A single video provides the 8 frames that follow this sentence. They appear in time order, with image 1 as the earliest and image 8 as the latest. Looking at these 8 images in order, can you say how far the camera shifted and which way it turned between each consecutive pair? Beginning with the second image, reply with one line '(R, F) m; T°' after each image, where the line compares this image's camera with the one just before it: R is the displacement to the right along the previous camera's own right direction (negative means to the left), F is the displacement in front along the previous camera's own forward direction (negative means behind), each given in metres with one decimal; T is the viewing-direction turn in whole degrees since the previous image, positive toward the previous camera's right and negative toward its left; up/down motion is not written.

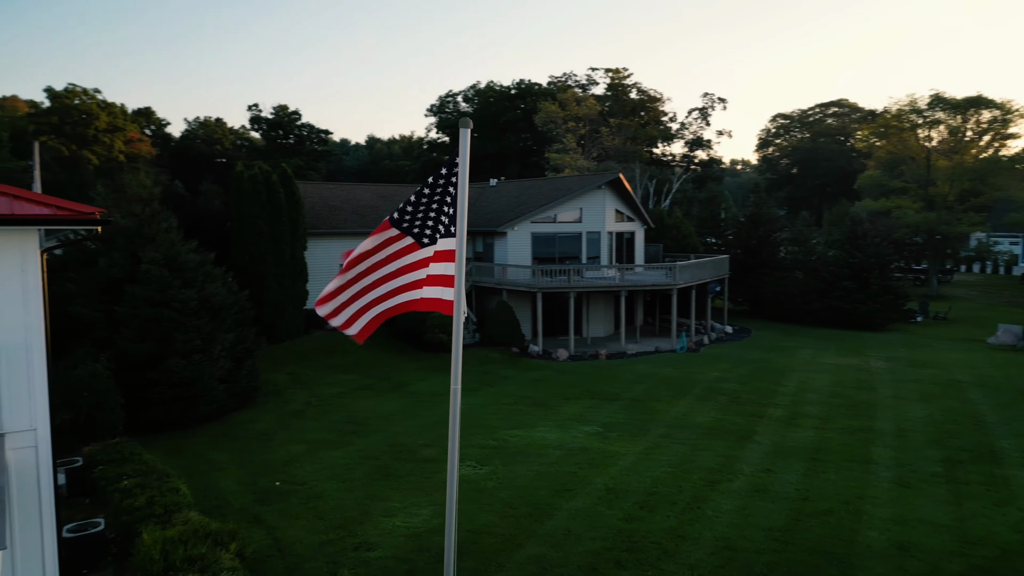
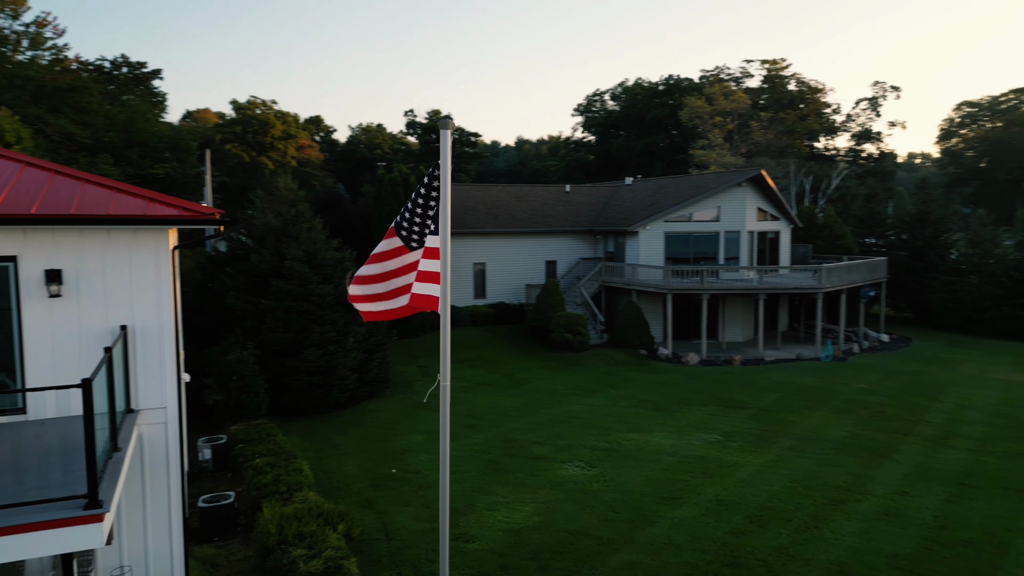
(+0.6, +0.1) m; -11°
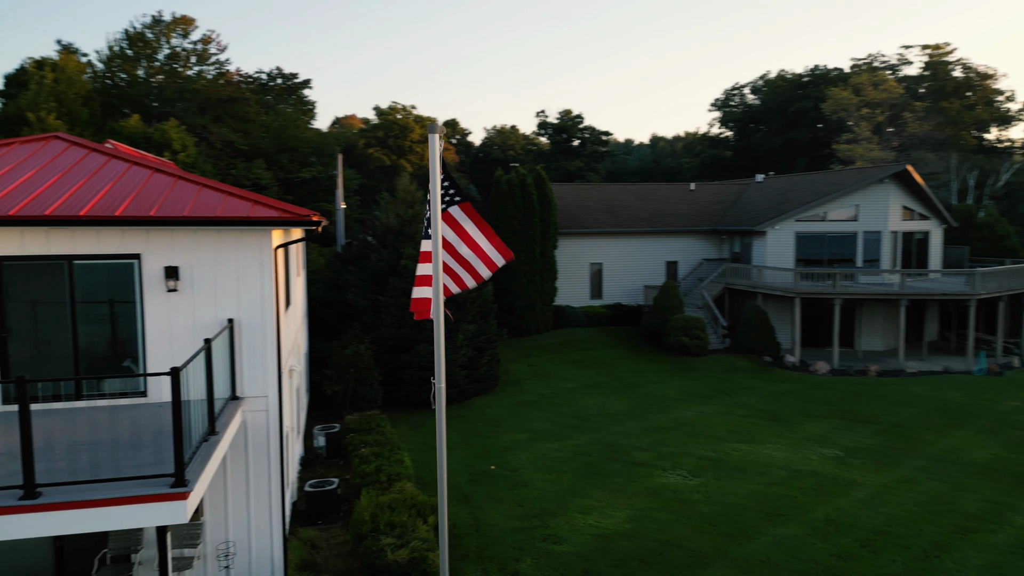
(+0.6, +0.1) m; -10°
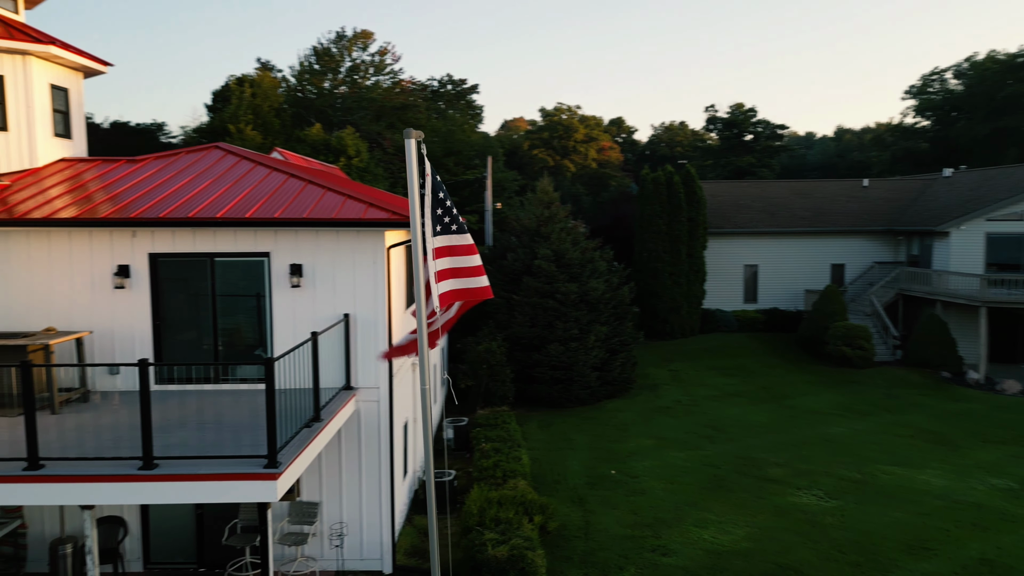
(+0.8, +0.1) m; -13°
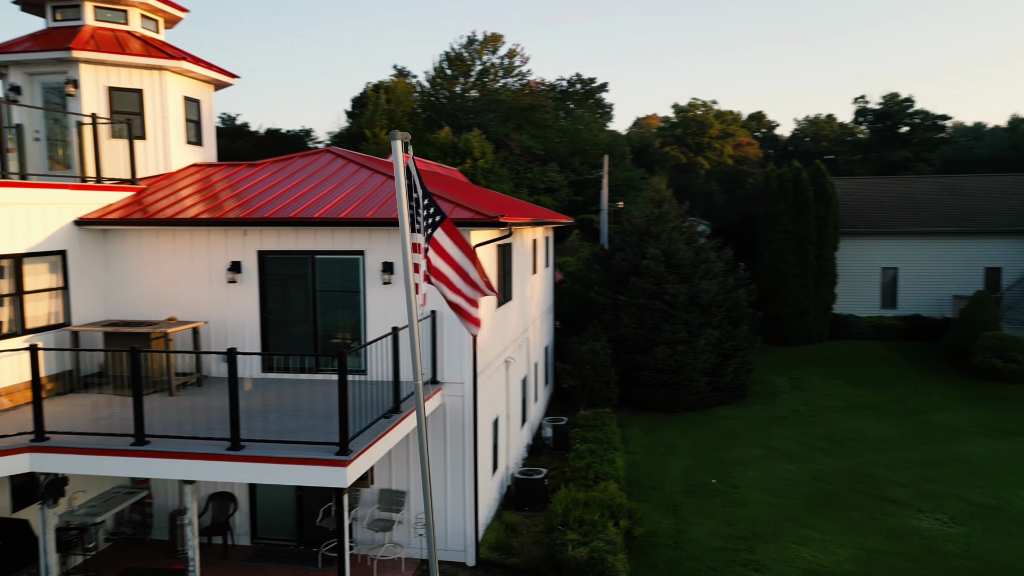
(+0.6, +0.1) m; -10°
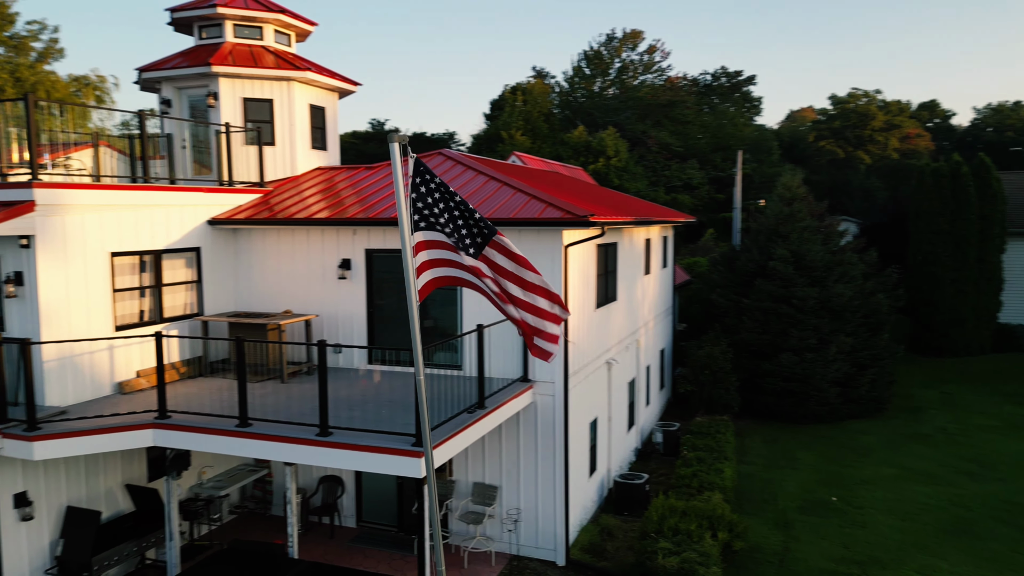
(+0.6, +0.1) m; -11°
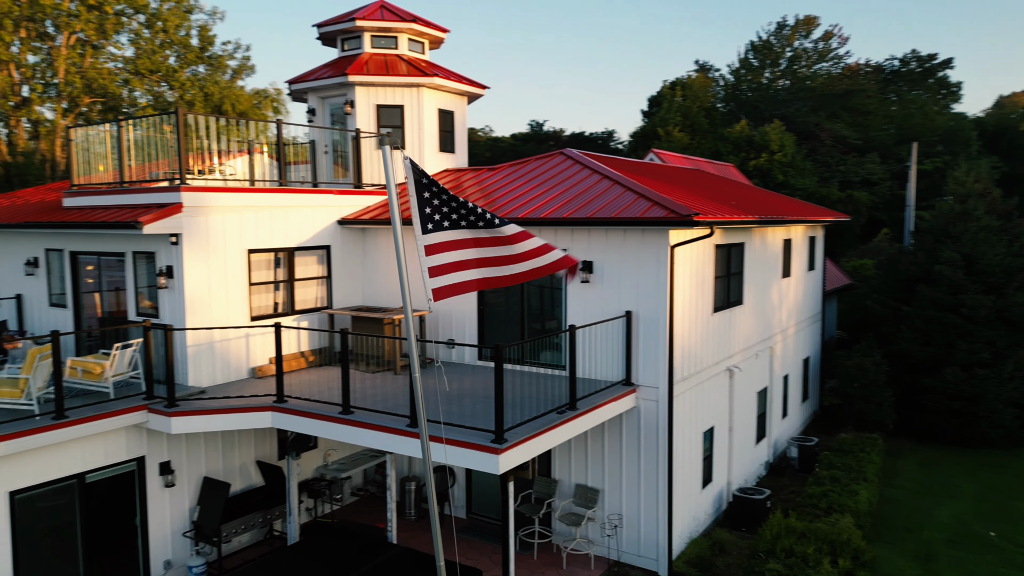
(+0.8, +0.1) m; -13°
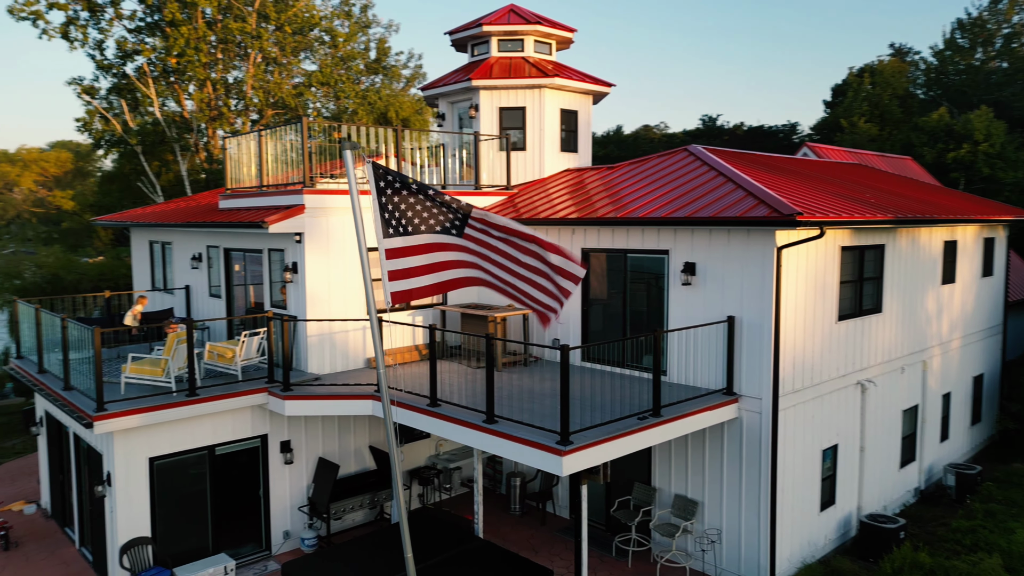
(+1.0, +0.1) m; -13°
